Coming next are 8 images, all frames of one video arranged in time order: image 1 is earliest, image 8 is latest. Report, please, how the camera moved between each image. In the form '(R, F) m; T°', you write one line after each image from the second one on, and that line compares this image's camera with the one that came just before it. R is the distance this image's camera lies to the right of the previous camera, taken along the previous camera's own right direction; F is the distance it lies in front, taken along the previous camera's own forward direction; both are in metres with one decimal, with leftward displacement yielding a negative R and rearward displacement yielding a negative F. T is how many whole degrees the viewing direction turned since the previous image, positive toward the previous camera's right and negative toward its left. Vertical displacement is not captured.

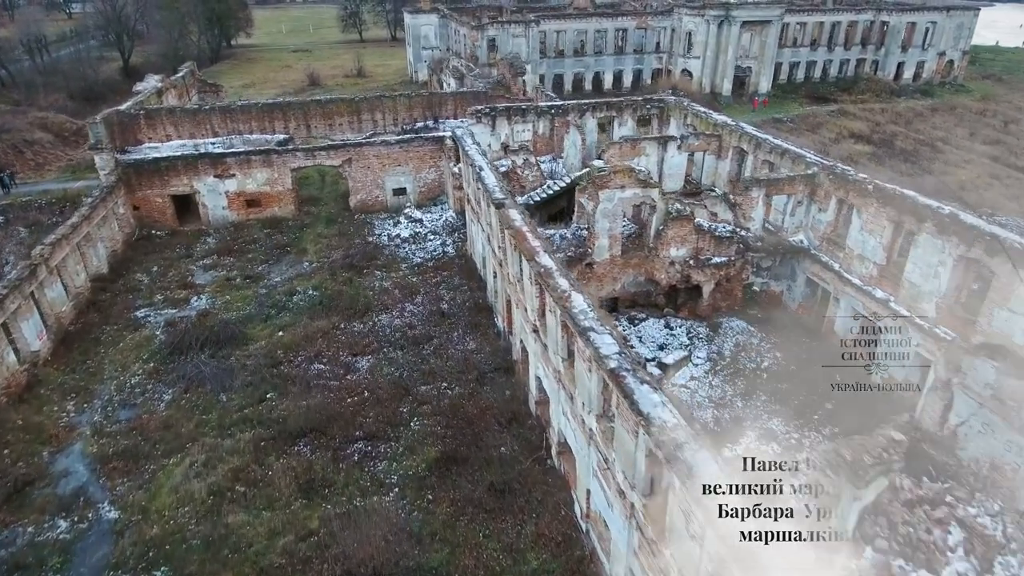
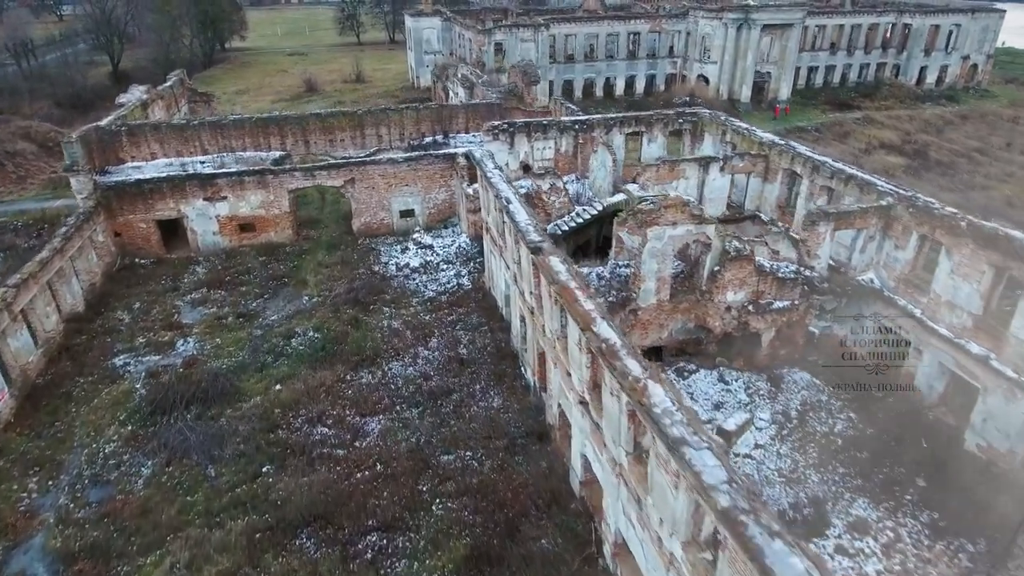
(-0.6, +1.7) m; 0°
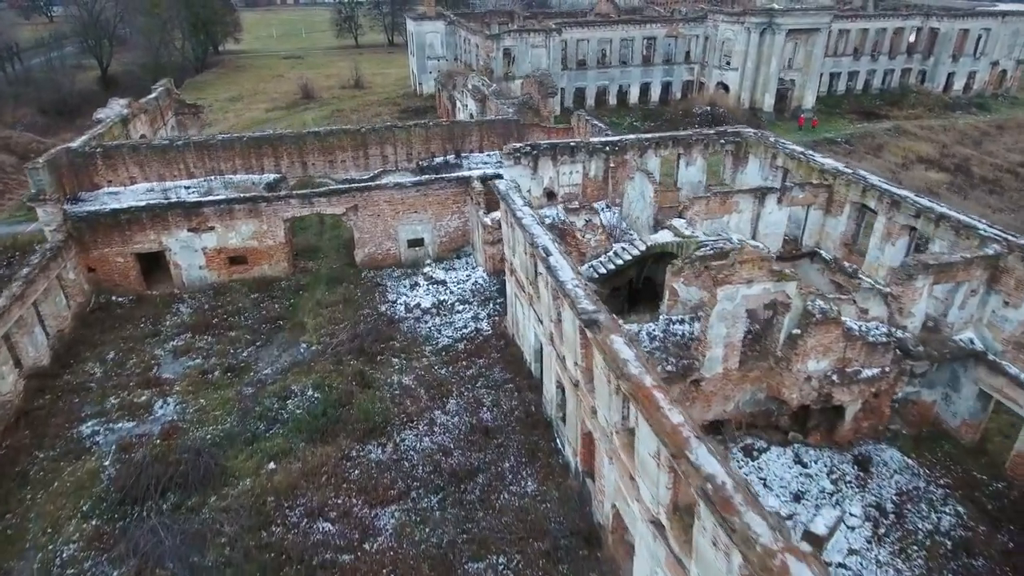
(-0.6, +1.9) m; 0°
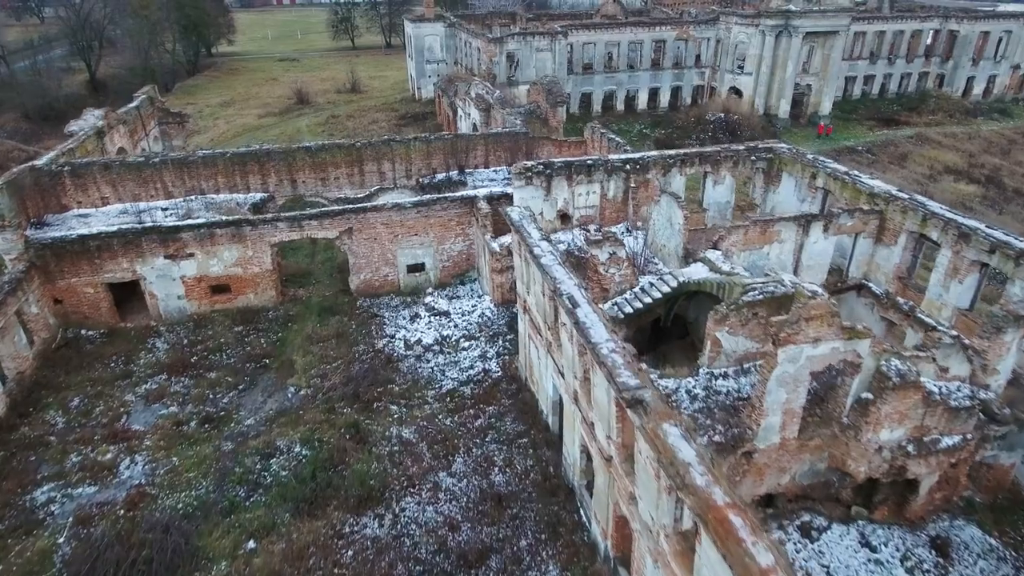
(-0.3, +1.4) m; 0°
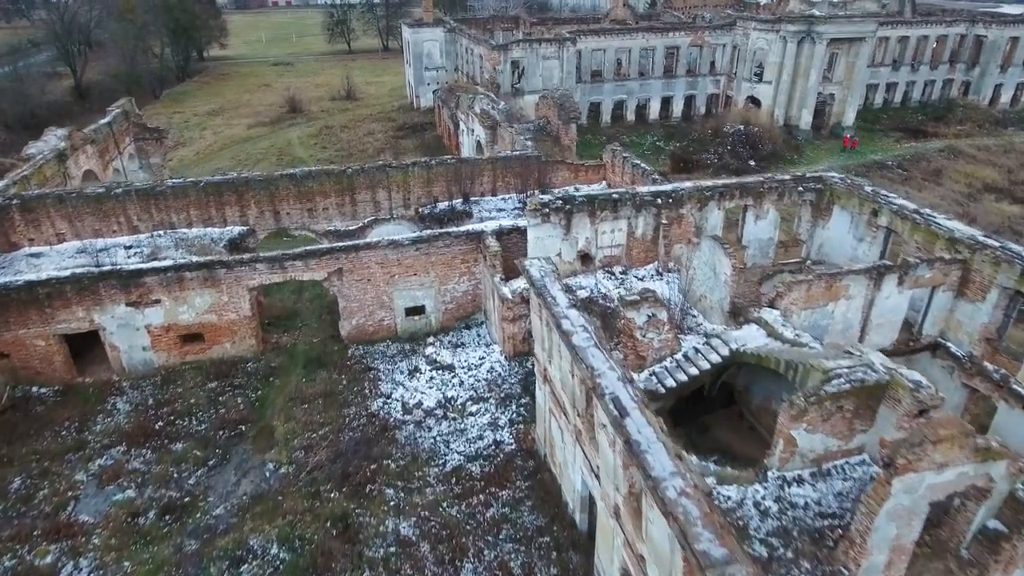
(-0.3, +1.8) m; 0°
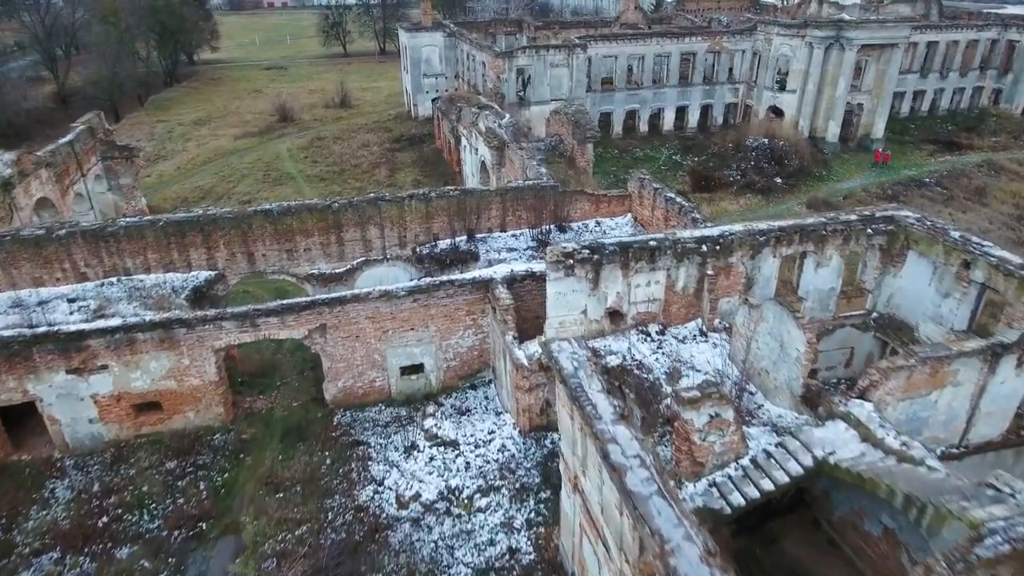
(-0.3, +2.0) m; 0°
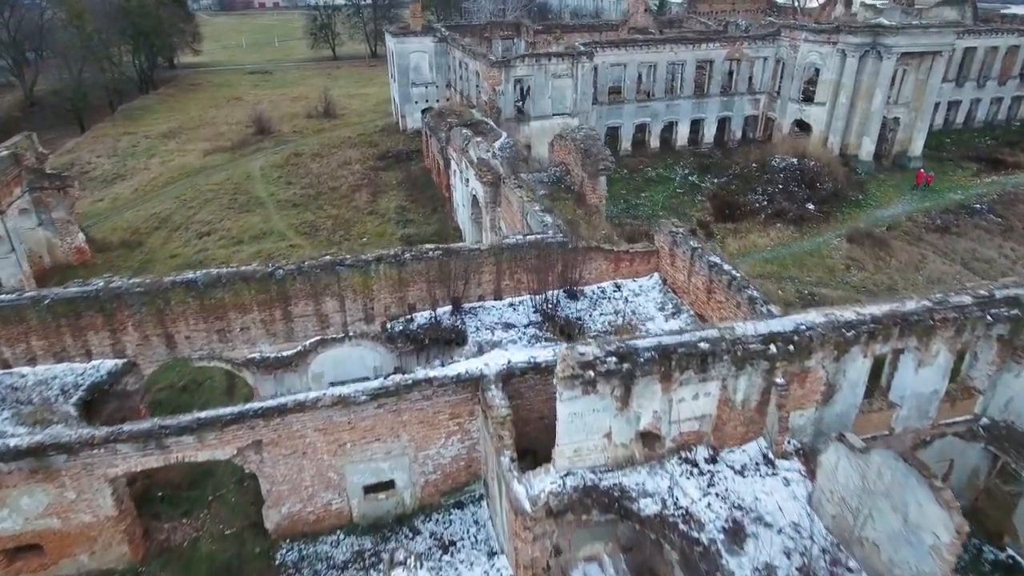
(0.0, +2.7) m; 0°
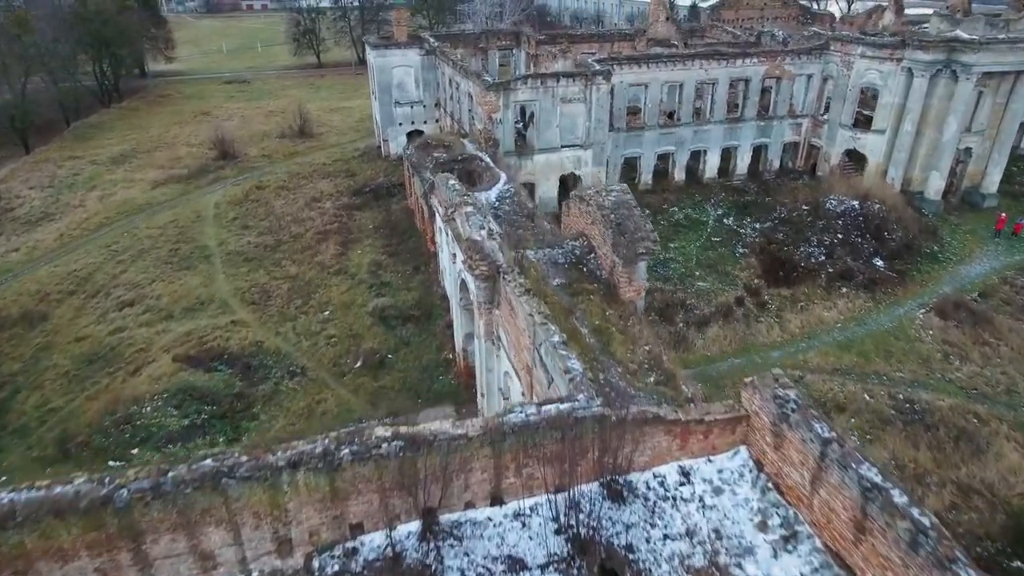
(-0.1, +3.8) m; 0°
